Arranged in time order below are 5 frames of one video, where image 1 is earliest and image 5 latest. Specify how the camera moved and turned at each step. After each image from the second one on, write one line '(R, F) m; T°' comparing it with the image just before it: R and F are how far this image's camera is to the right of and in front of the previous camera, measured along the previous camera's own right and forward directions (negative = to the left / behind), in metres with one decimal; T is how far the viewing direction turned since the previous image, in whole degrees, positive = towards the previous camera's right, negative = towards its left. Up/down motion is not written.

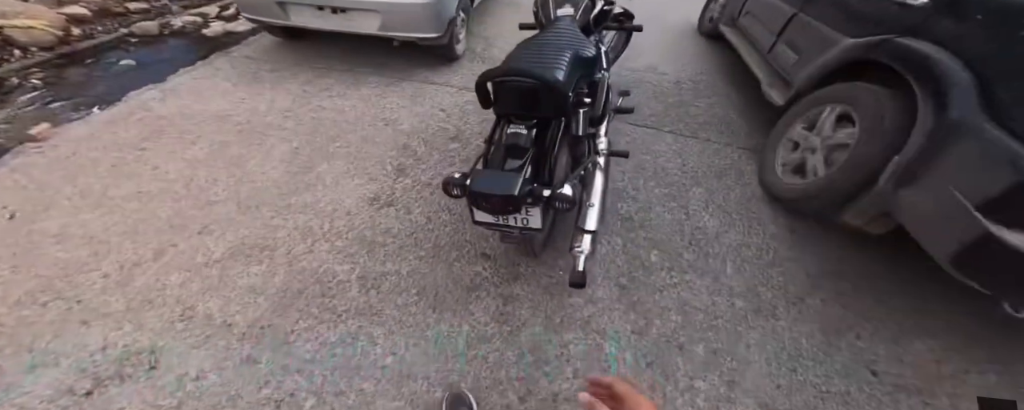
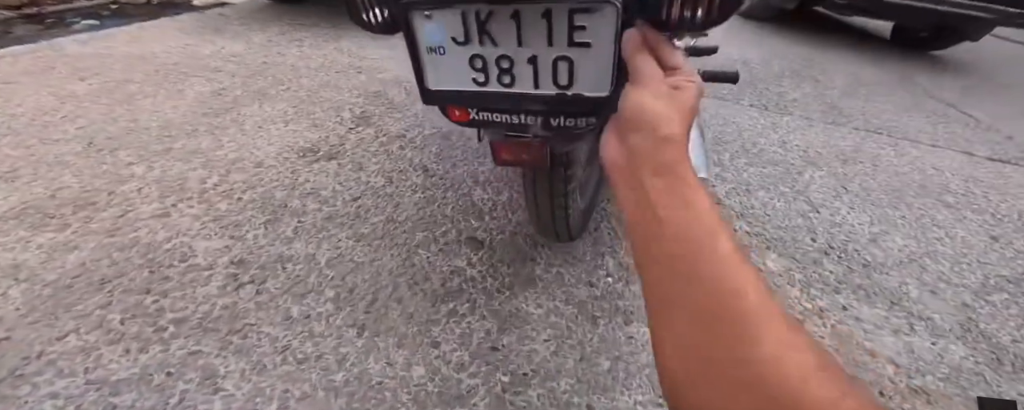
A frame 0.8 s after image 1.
(+0.1, +1.2) m; -5°
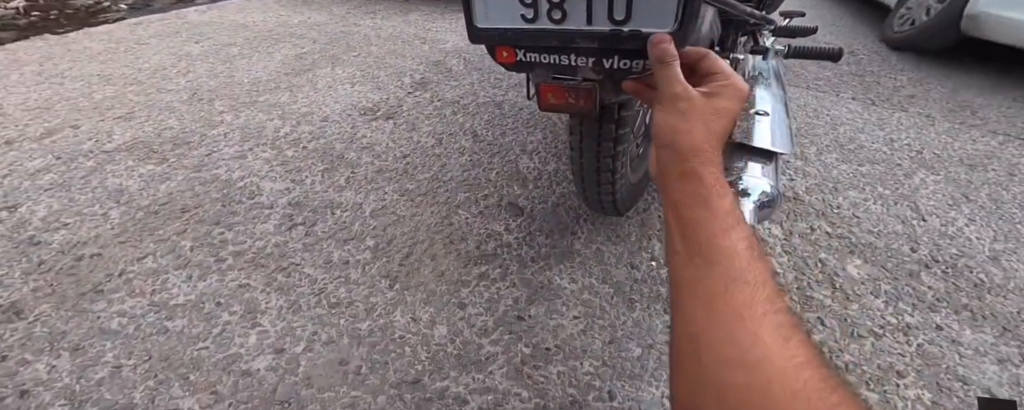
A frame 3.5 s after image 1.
(+0.1, 0.0) m; -10°
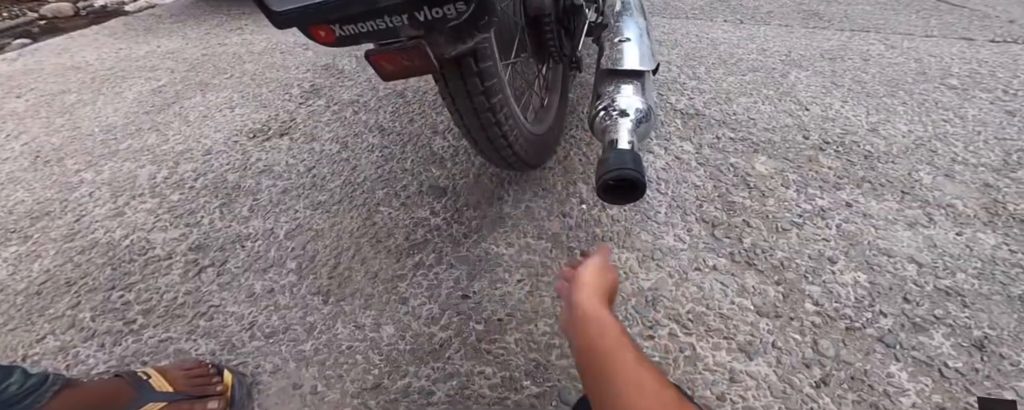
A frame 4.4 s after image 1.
(+0.1, 0.0) m; +7°
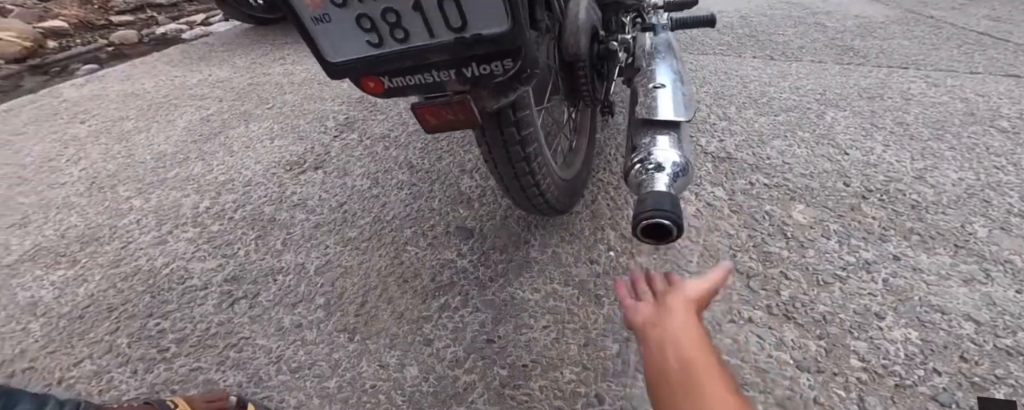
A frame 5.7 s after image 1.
(0.0, 0.0) m; -3°
